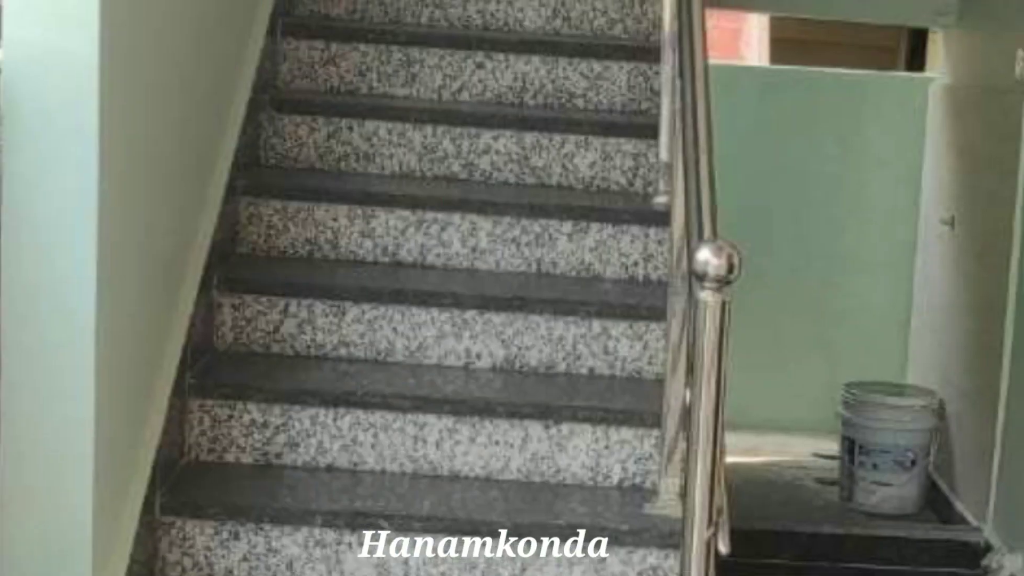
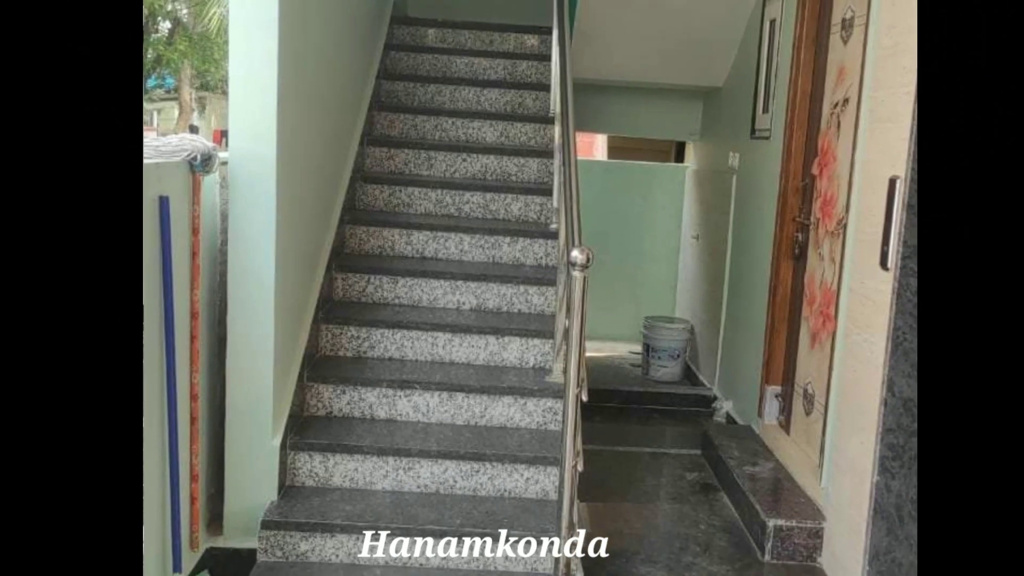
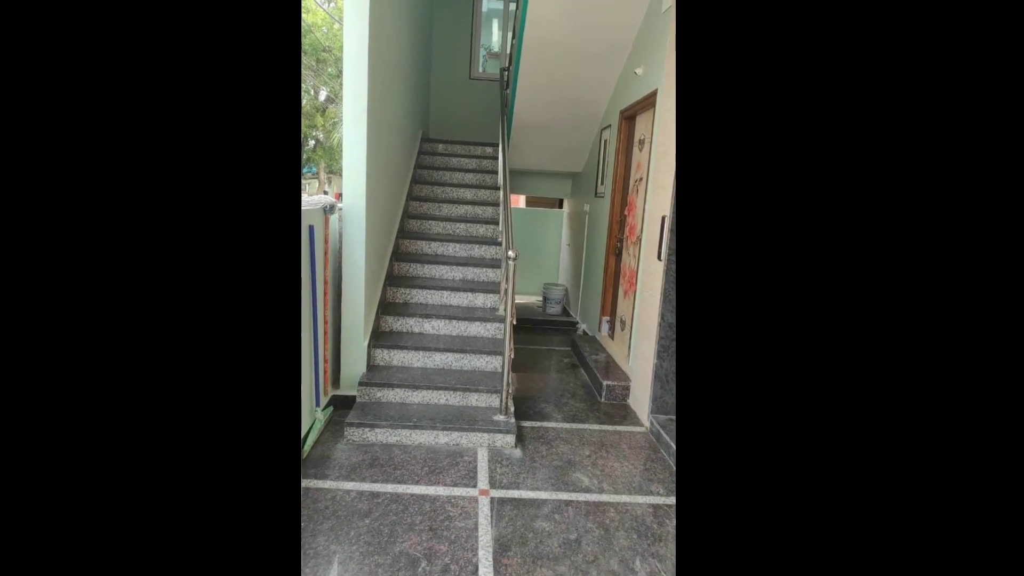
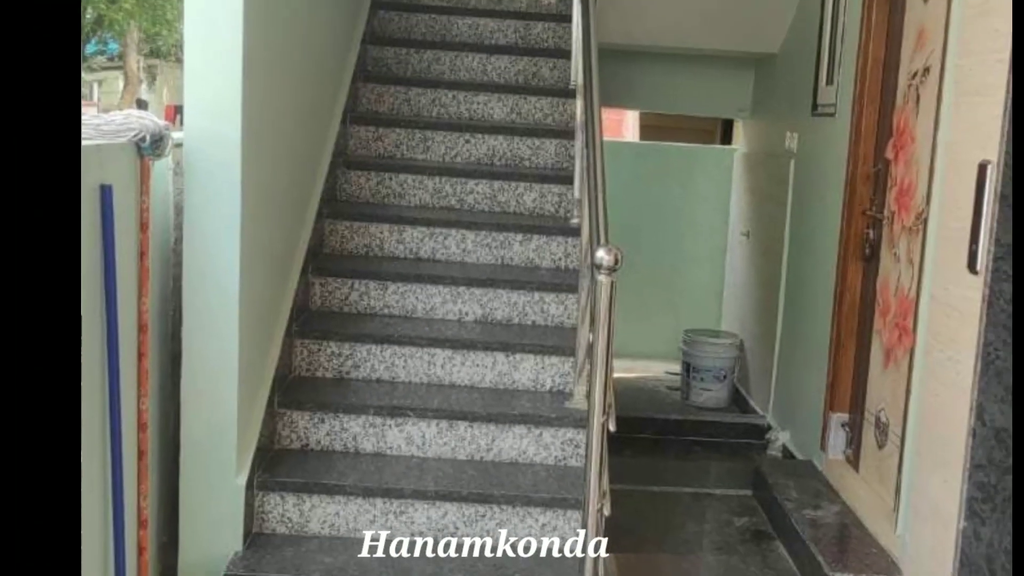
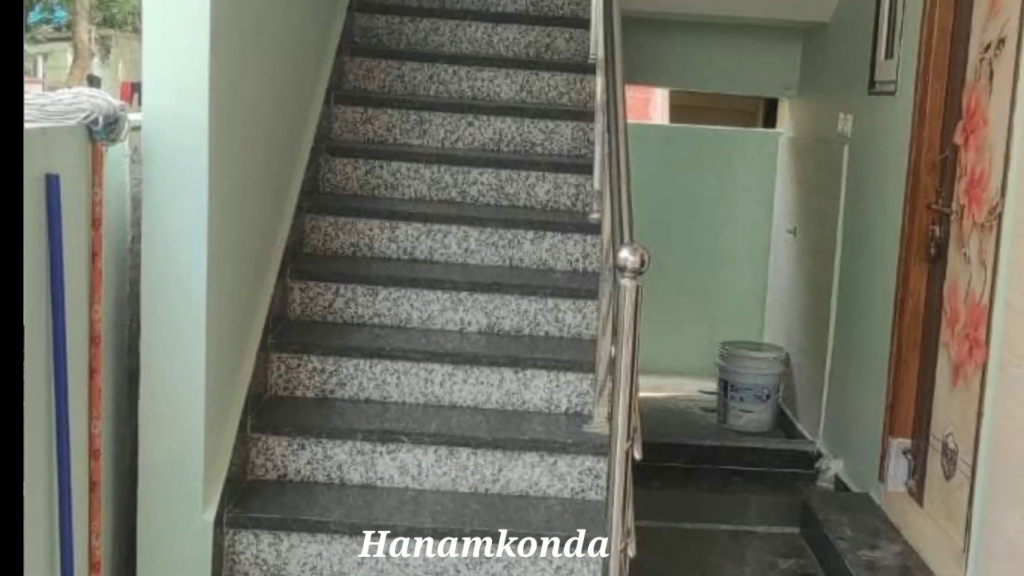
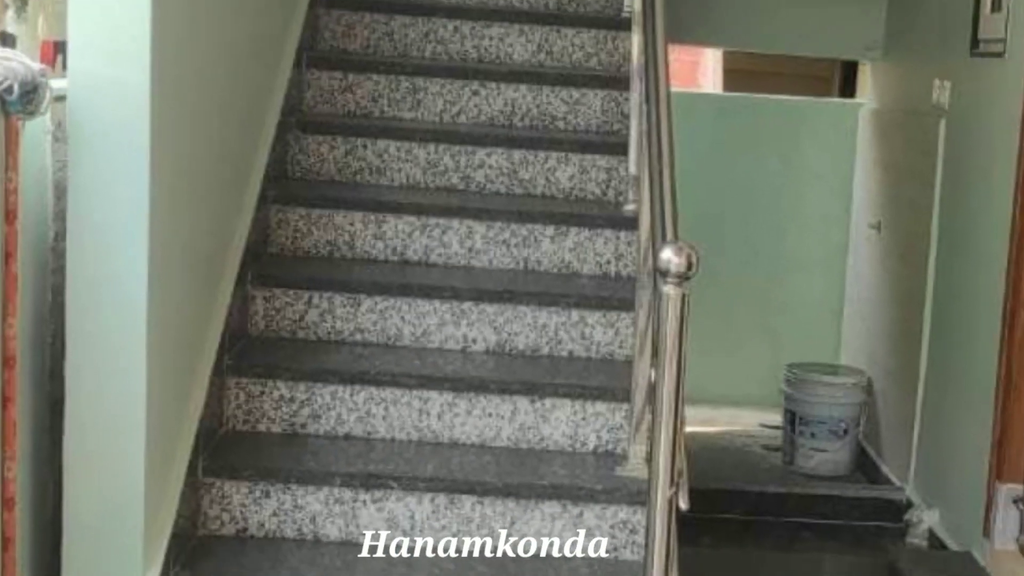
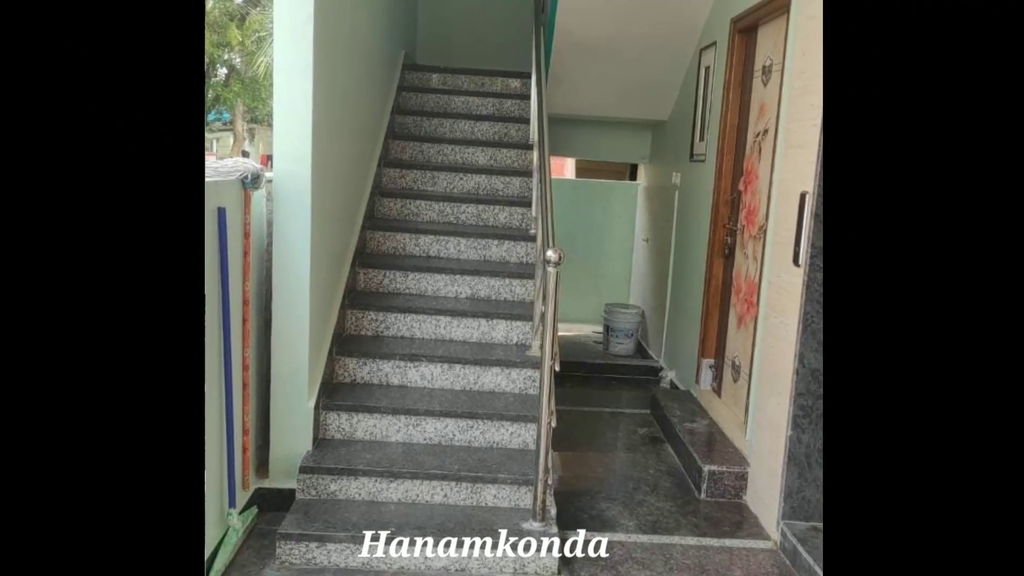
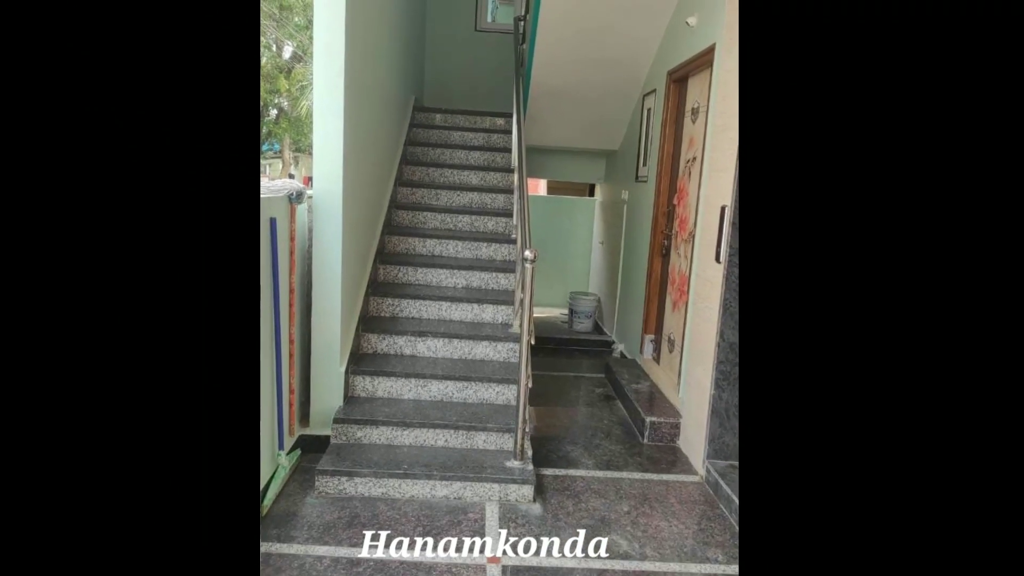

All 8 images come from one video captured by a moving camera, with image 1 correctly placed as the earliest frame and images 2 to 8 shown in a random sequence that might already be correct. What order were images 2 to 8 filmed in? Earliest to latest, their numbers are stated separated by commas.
6, 5, 4, 2, 7, 8, 3
